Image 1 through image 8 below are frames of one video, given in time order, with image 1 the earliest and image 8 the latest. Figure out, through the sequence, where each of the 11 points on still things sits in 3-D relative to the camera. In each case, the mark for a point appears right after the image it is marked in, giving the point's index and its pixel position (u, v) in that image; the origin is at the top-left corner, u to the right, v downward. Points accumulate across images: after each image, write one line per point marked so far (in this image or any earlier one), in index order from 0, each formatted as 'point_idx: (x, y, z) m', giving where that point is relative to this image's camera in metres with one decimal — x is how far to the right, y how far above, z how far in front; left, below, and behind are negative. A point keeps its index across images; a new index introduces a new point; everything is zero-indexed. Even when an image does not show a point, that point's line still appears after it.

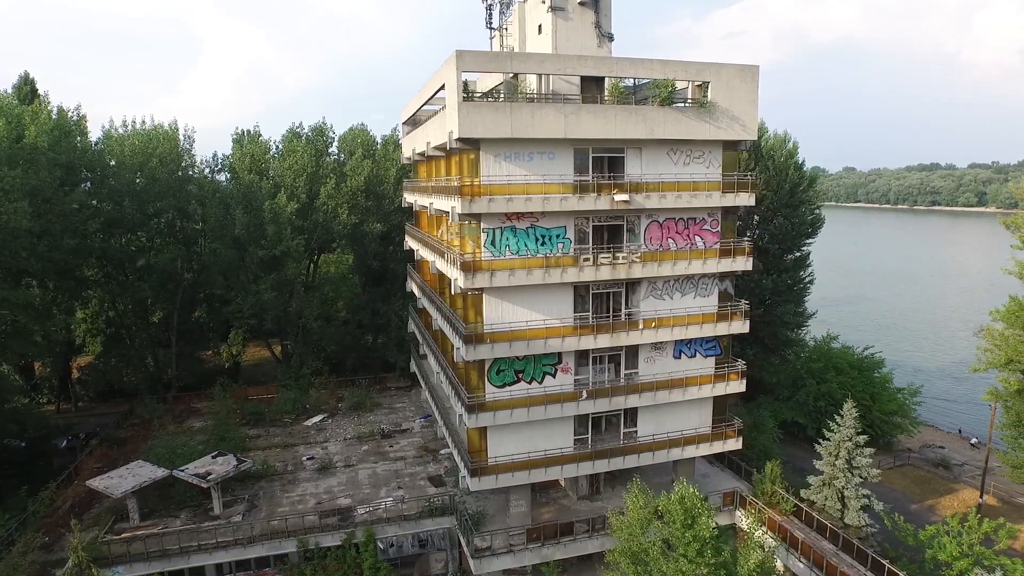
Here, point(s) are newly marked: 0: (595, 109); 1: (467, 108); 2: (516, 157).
0: (+2.7, +5.8, +19.5) m
1: (-1.4, +5.5, +18.4) m
2: (+0.1, +4.3, +19.7) m
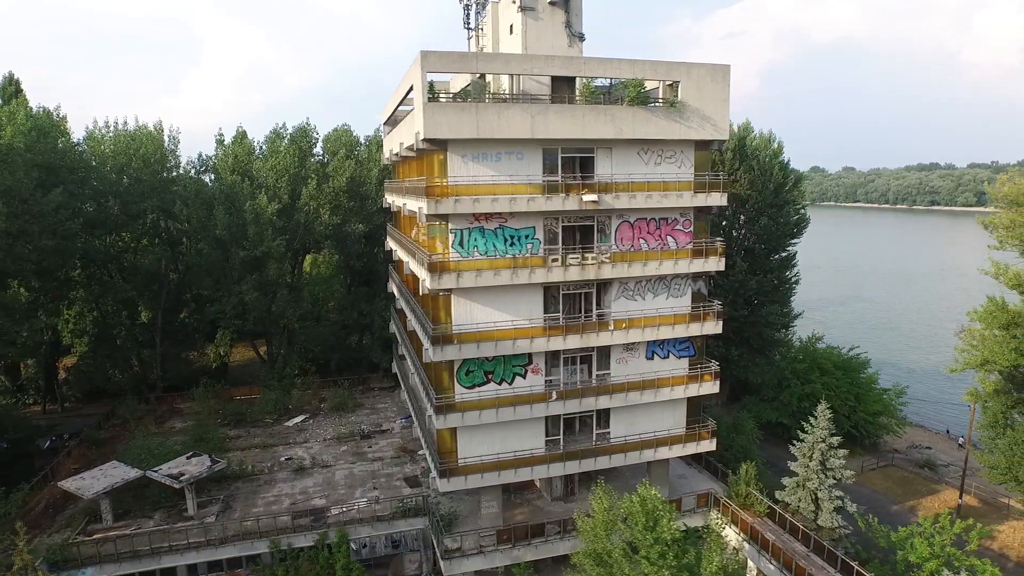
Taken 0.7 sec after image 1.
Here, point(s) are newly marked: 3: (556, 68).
0: (+1.6, +5.8, +19.4) m
1: (-2.4, +5.5, +18.4) m
2: (-0.9, +4.3, +19.7) m
3: (+1.4, +7.1, +19.2) m
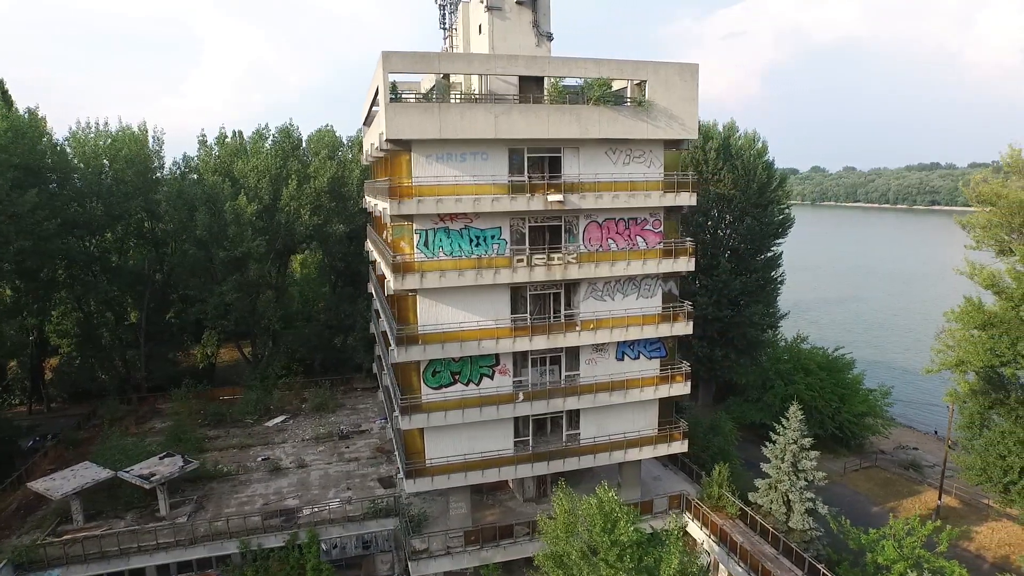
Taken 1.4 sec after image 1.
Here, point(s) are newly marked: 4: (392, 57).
0: (+0.5, +5.8, +19.4) m
1: (-3.6, +5.5, +18.4) m
2: (-2.1, +4.2, +19.6) m
3: (+0.2, +7.0, +19.2) m
4: (-3.7, +7.0, +18.3) m
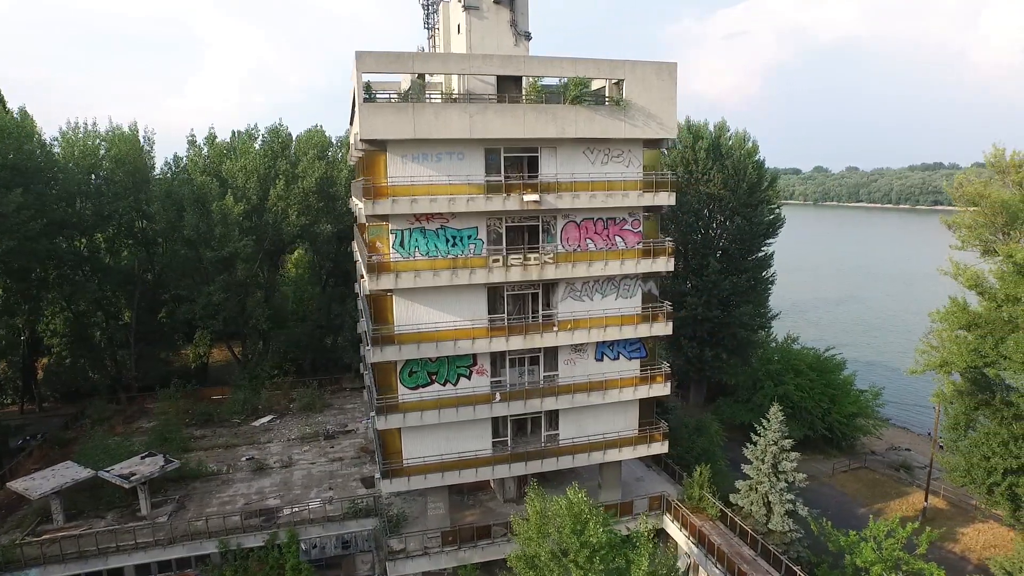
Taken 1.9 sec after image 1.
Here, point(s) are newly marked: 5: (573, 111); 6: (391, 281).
0: (-0.3, +5.8, +19.4) m
1: (-4.4, +5.5, +18.4) m
2: (-2.9, +4.2, +19.6) m
3: (-0.6, +7.0, +19.2) m
4: (-4.5, +7.0, +18.3) m
5: (+2.0, +5.9, +20.0) m
6: (-4.0, +0.2, +19.5) m
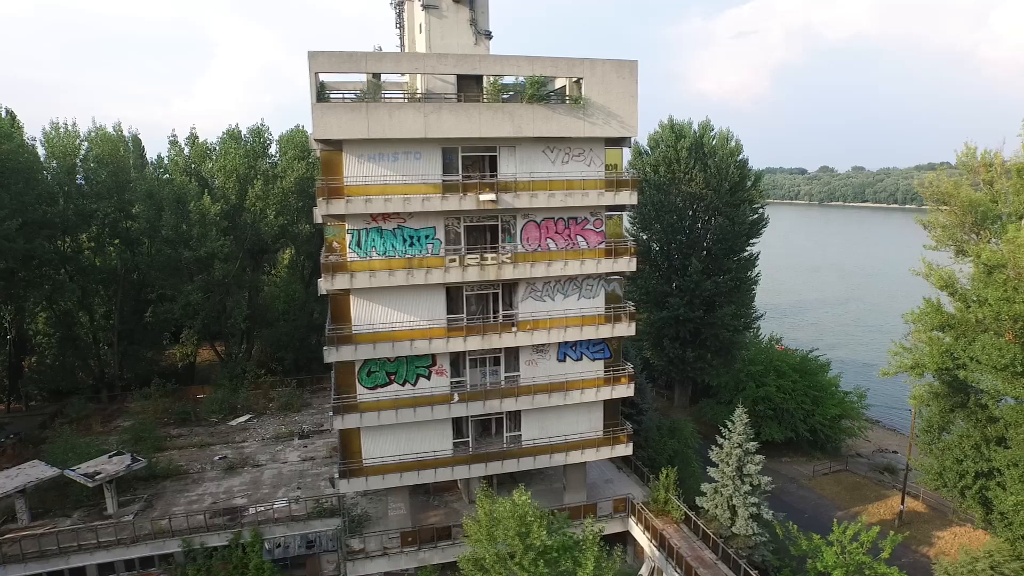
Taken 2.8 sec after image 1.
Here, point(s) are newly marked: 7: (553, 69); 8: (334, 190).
0: (-1.7, +5.8, +19.3) m
1: (-5.8, +5.5, +18.4) m
2: (-4.3, +4.2, +19.6) m
3: (-2.0, +7.0, +19.1) m
4: (-5.9, +7.0, +18.3) m
5: (+0.6, +5.9, +19.9) m
6: (-5.4, +0.2, +19.5) m
7: (+1.4, +7.2, +19.9) m
8: (-5.7, +3.2, +19.3) m
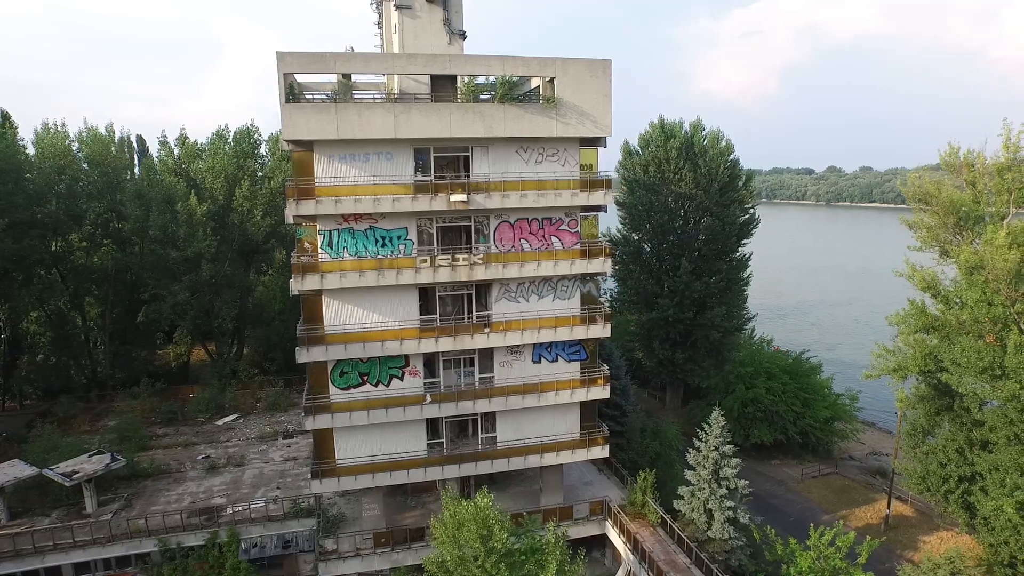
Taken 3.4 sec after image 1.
0: (-2.7, +5.7, +19.2) m
1: (-6.8, +5.5, +18.4) m
2: (-5.2, +4.2, +19.5) m
3: (-2.9, +7.0, +19.0) m
4: (-6.8, +7.0, +18.3) m
5: (-0.3, +5.8, +19.8) m
6: (-6.3, +0.2, +19.5) m
7: (+0.4, +7.2, +19.8) m
8: (-6.6, +3.1, +19.3) m
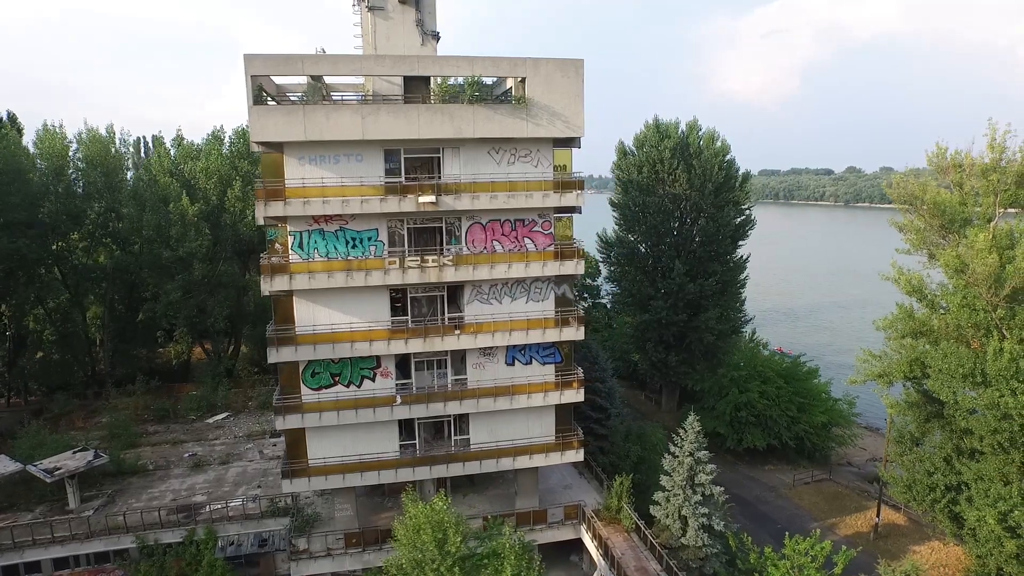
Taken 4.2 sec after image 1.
0: (-3.7, +5.7, +19.2) m
1: (-7.8, +5.5, +18.5) m
2: (-6.3, +4.2, +19.6) m
3: (-3.9, +7.0, +19.0) m
4: (-7.9, +7.0, +18.4) m
5: (-1.3, +5.8, +19.7) m
6: (-7.3, +0.2, +19.6) m
7: (-0.5, +7.1, +19.7) m
8: (-7.7, +3.1, +19.4) m
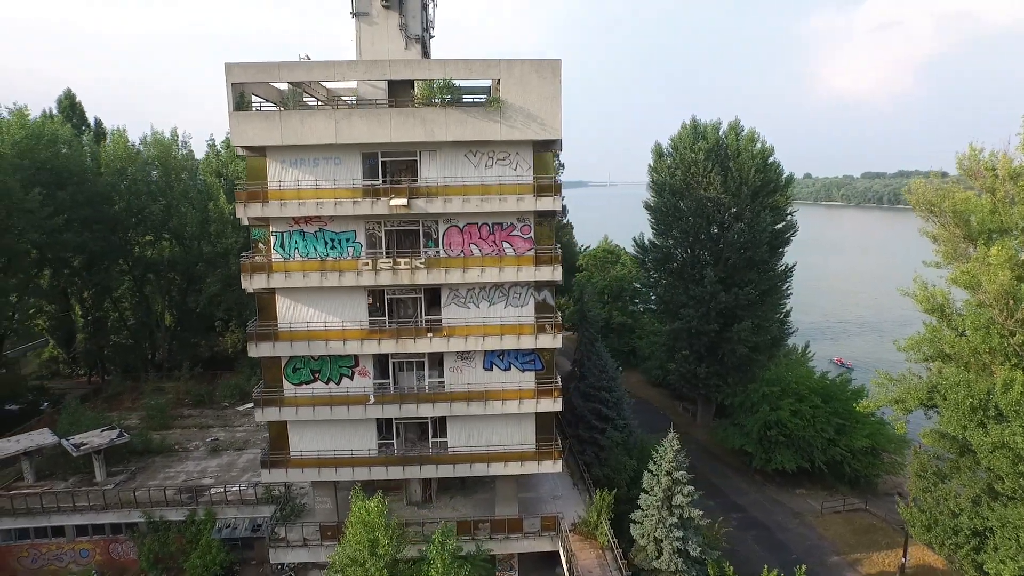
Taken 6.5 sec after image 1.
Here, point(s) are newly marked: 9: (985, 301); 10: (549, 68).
0: (-4.6, +5.7, +19.5) m
1: (-8.8, +5.5, +19.4) m
2: (-7.1, +4.2, +20.3) m
3: (-4.8, +6.9, +19.4) m
4: (-8.8, +7.1, +19.3) m
5: (-2.2, +5.7, +19.7) m
6: (-8.3, +0.3, +20.4) m
7: (-1.4, +7.0, +19.5) m
8: (-8.6, +3.2, +20.3) m
9: (+14.8, -0.4, +18.7) m
10: (+1.3, +7.2, +19.7) m
